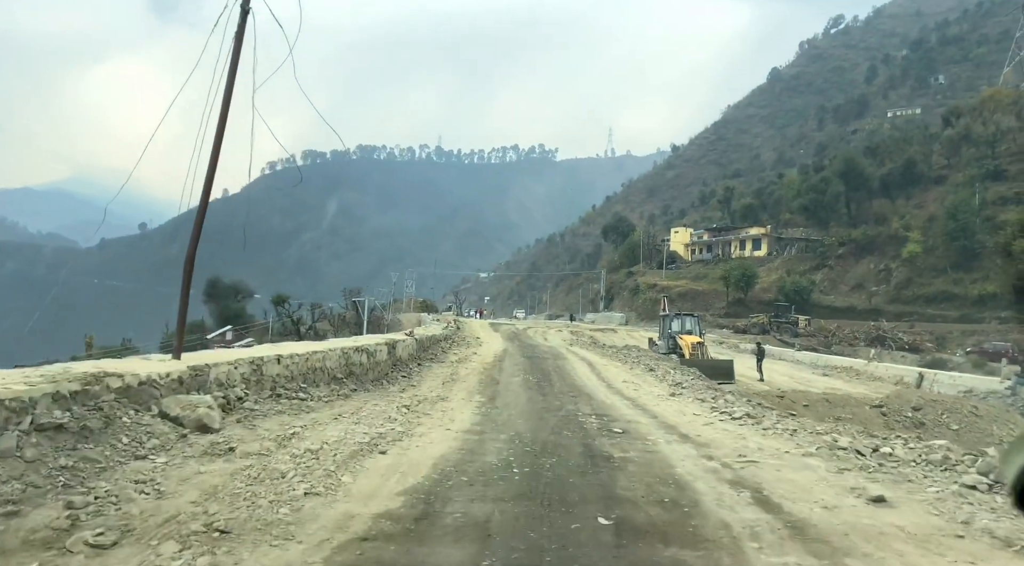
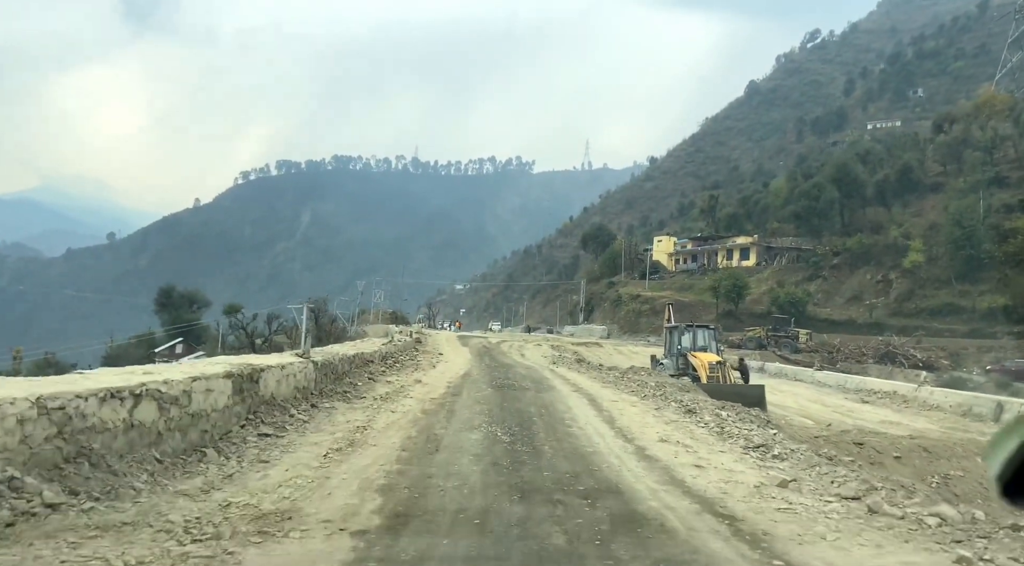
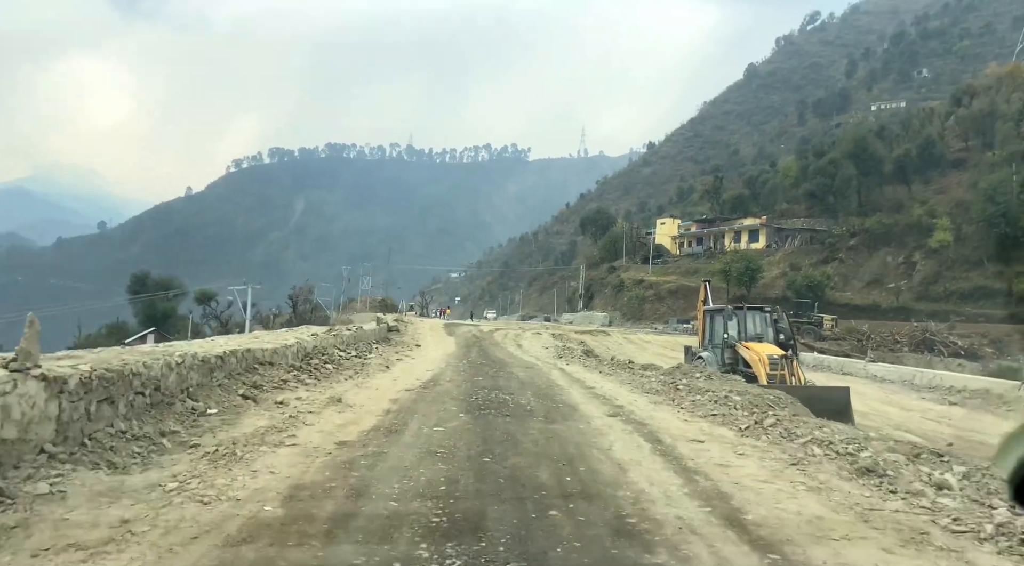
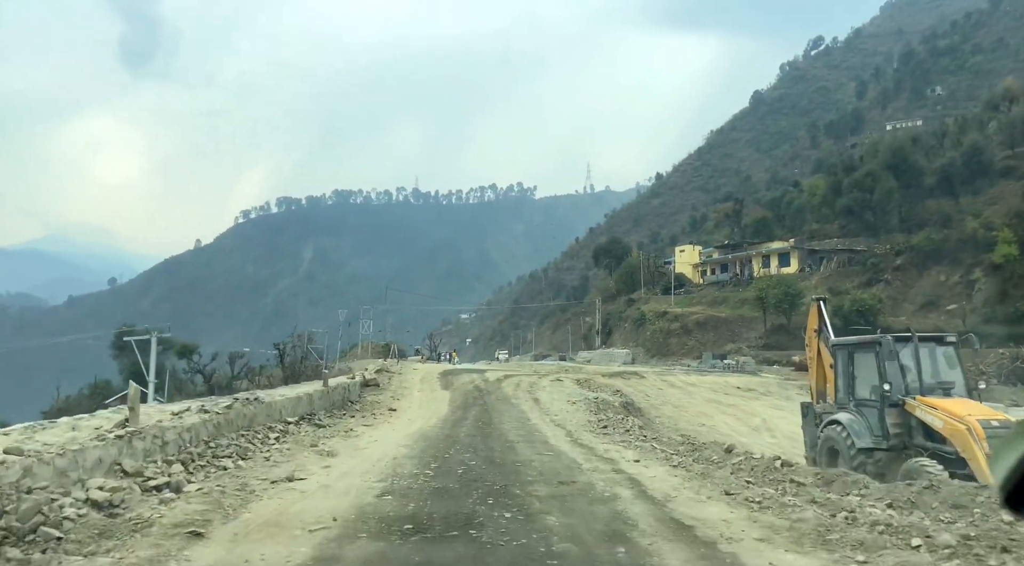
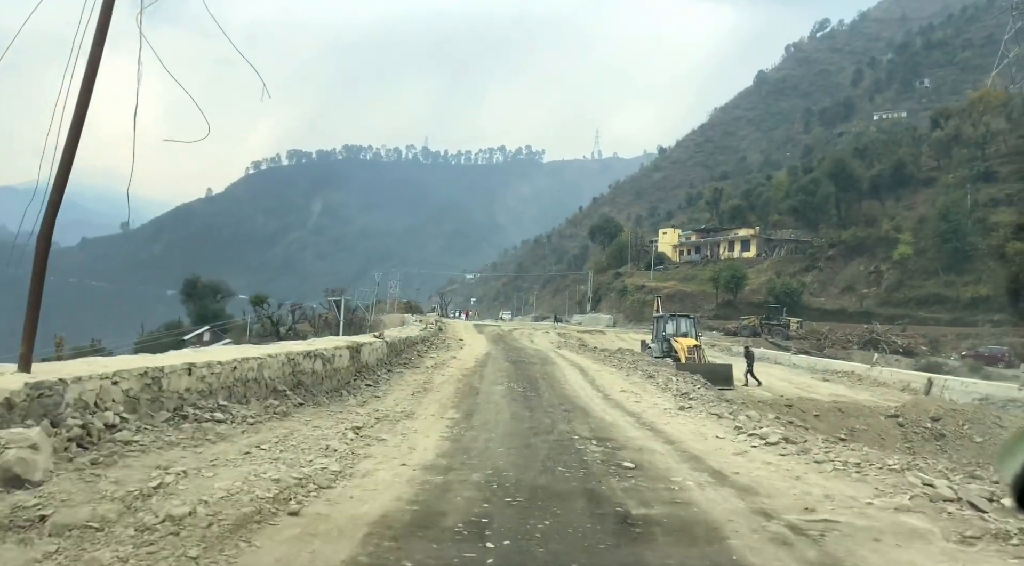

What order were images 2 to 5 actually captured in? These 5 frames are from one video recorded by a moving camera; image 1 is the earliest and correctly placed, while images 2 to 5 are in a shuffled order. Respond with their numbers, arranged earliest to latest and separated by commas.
5, 2, 3, 4
